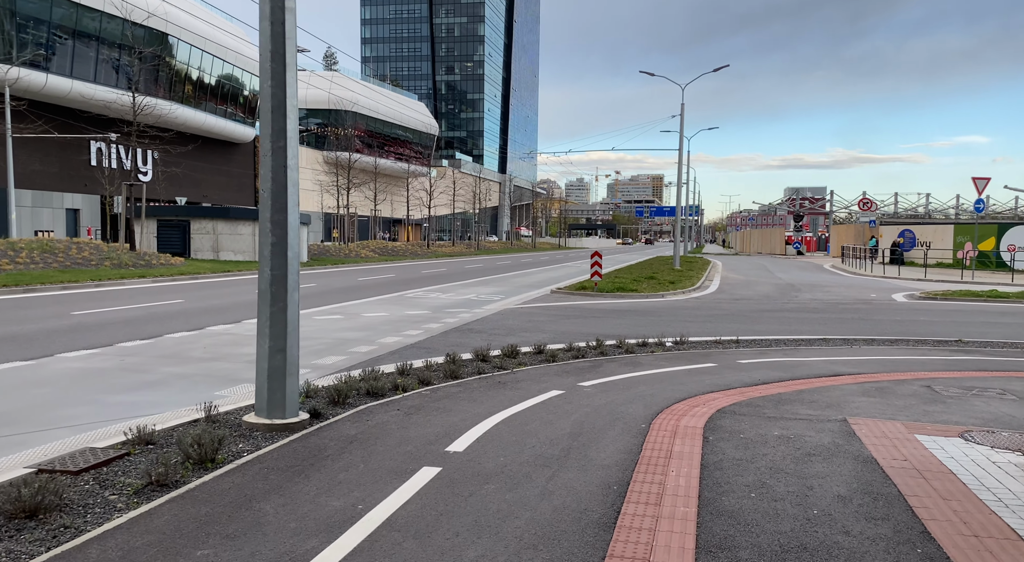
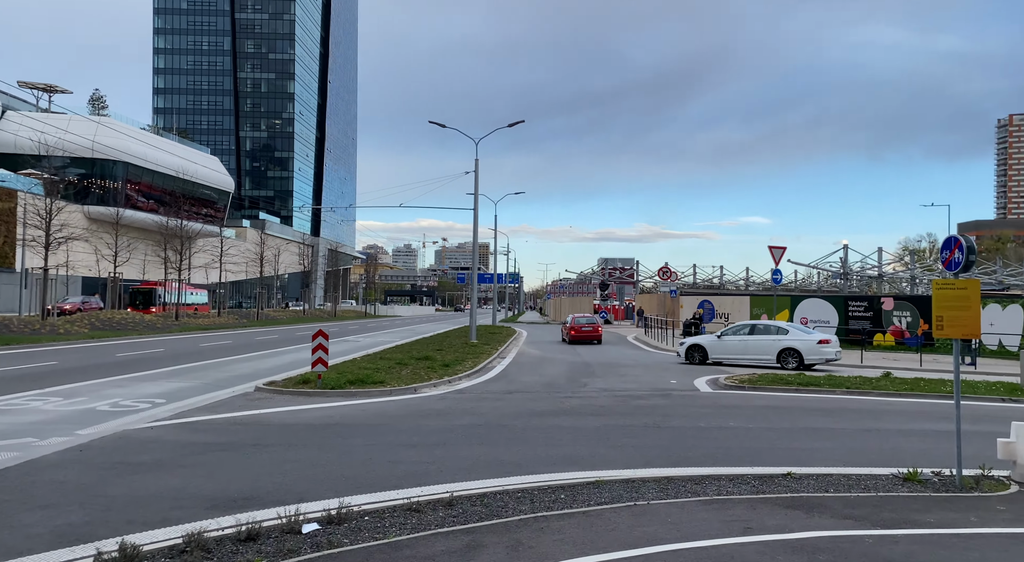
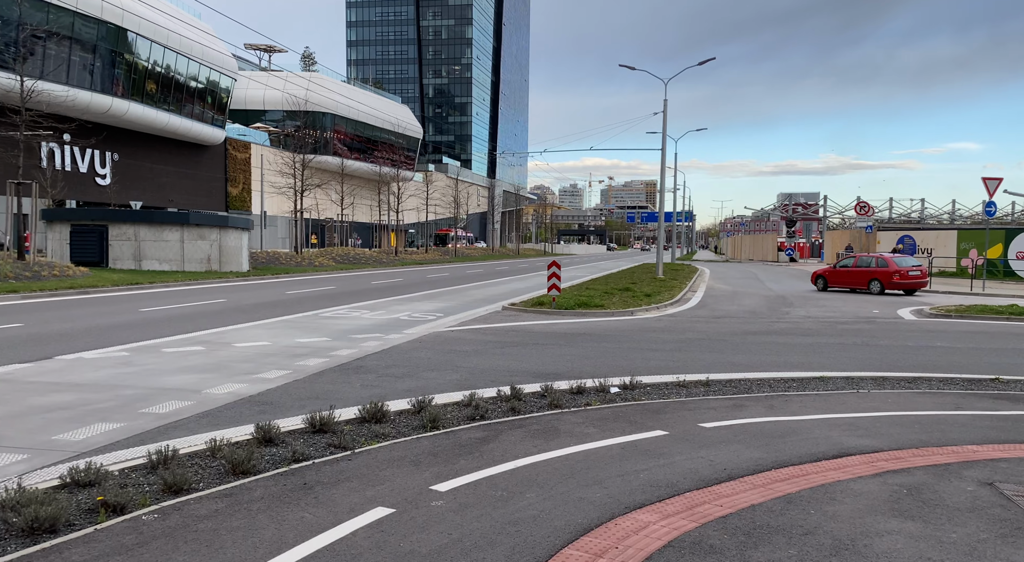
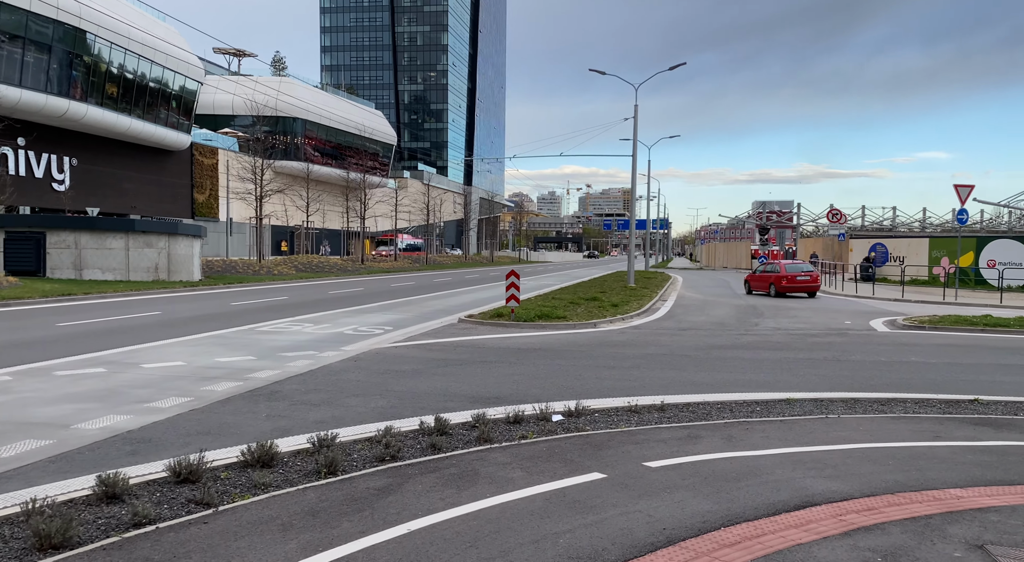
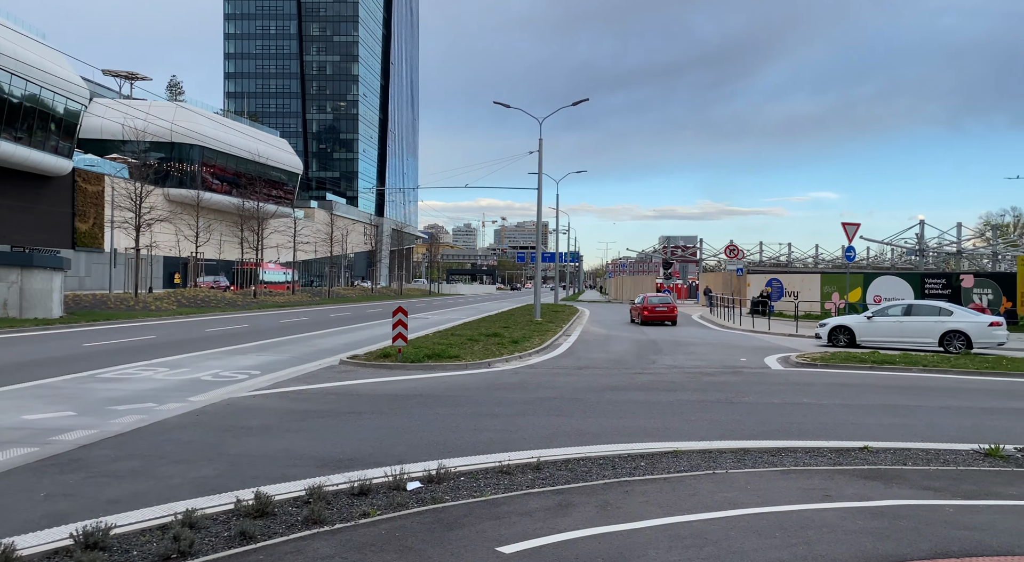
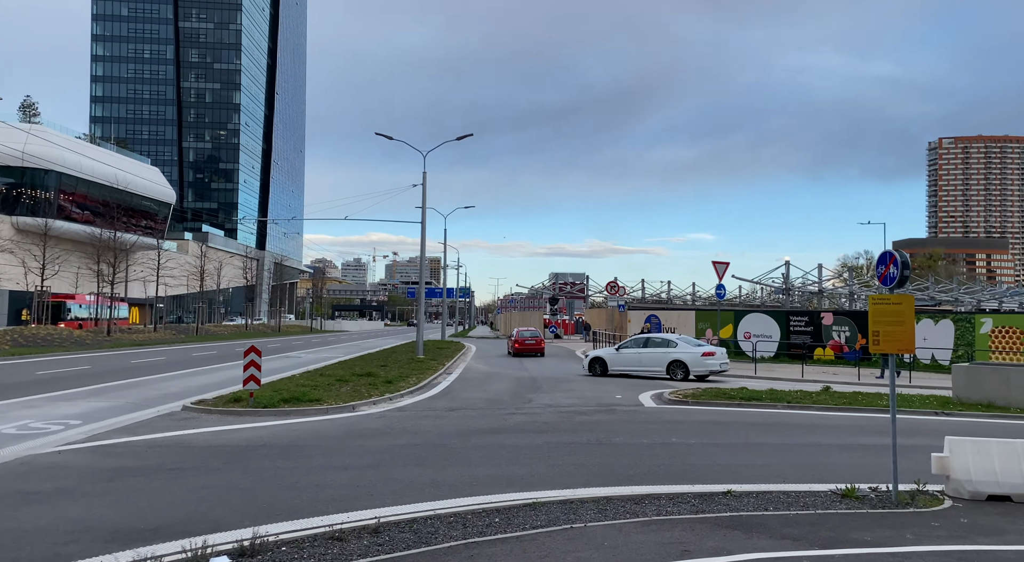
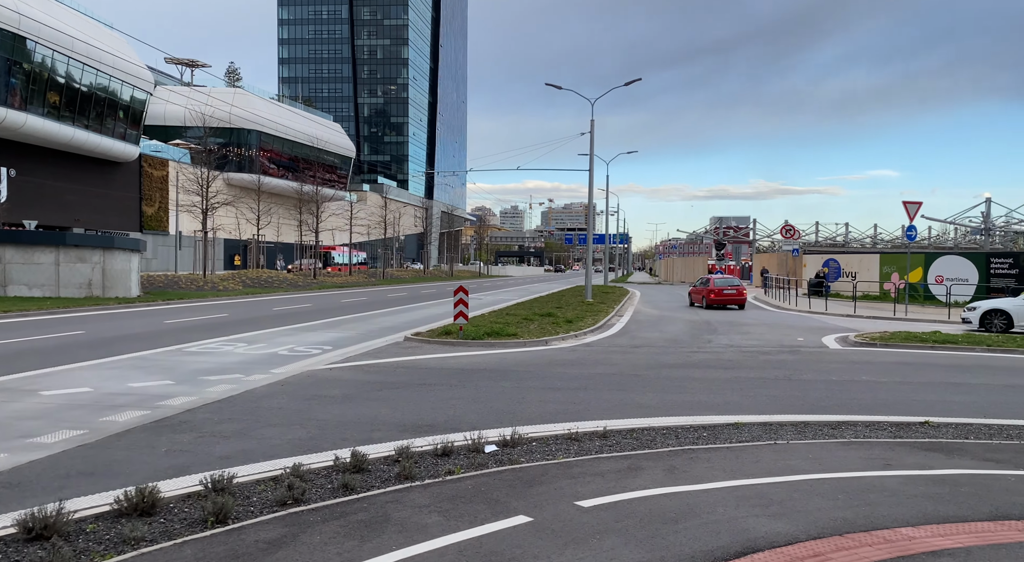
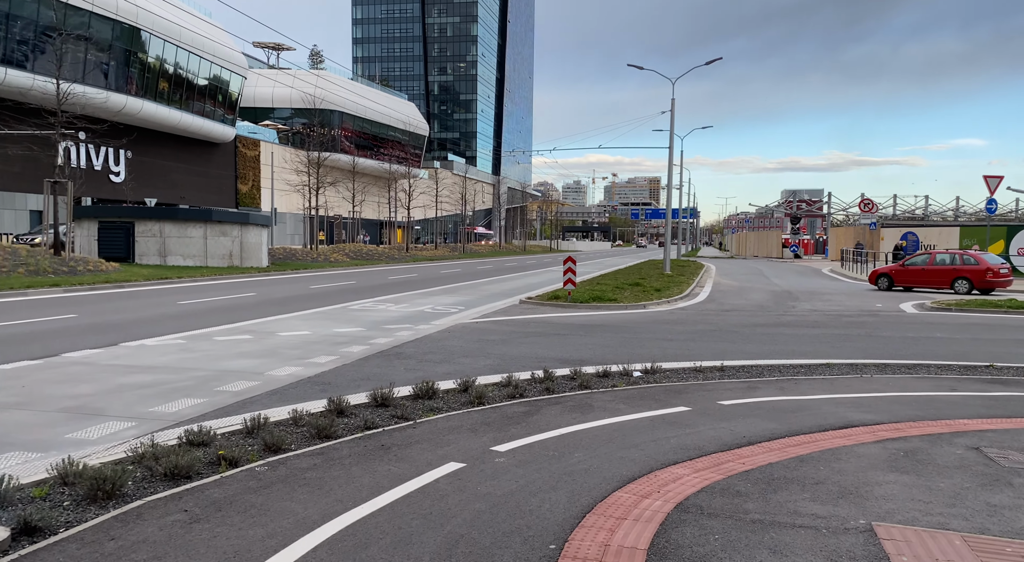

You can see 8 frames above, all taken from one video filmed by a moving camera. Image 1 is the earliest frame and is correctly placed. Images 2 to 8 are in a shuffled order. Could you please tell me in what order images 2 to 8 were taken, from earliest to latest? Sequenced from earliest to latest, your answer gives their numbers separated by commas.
8, 3, 4, 7, 5, 2, 6
